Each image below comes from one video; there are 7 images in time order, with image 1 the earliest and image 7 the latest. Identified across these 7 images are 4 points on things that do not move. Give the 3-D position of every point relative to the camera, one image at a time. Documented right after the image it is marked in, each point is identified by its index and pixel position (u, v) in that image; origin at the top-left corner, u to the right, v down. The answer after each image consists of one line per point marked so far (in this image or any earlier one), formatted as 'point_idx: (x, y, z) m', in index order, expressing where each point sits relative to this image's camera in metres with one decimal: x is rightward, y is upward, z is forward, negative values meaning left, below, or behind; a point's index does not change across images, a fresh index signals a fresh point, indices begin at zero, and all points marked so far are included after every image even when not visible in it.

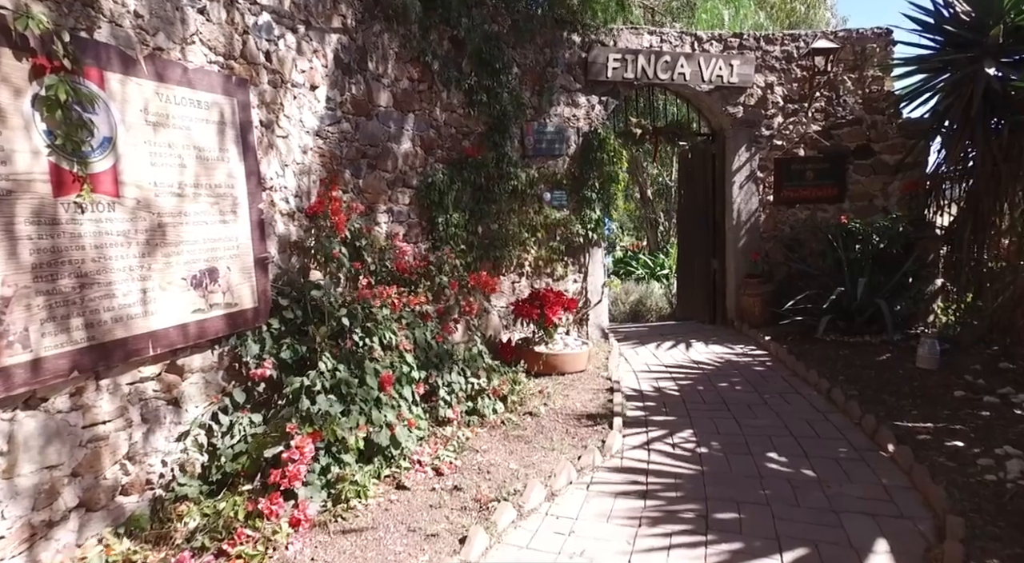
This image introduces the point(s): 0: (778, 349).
0: (+2.0, -0.6, +5.2) m
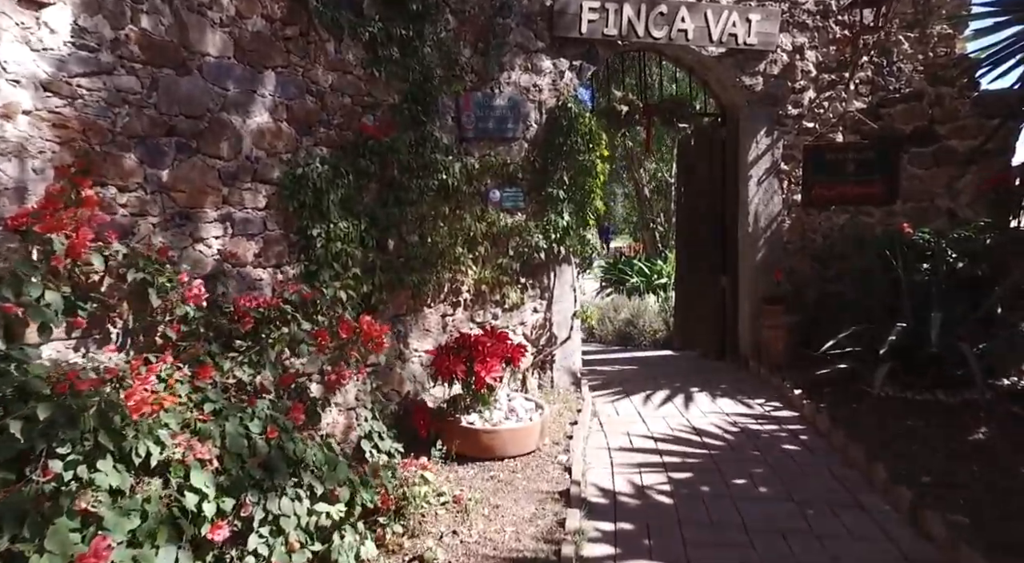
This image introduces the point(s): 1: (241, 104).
0: (+1.7, -0.7, +3.7) m
1: (-1.1, +0.7, +2.8) m
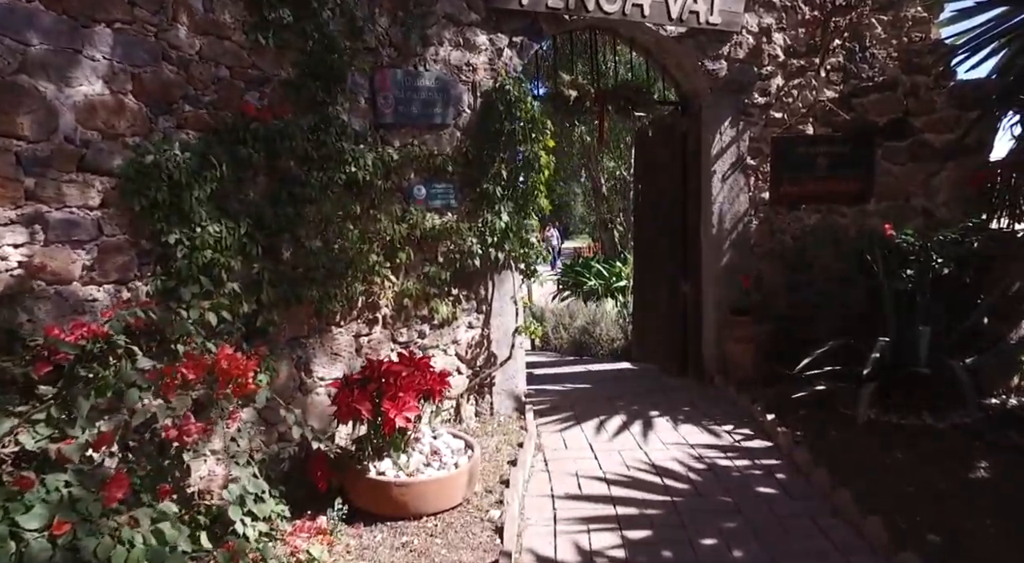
0: (+1.3, -0.8, +3.2) m
1: (-1.4, +0.7, +2.1) m
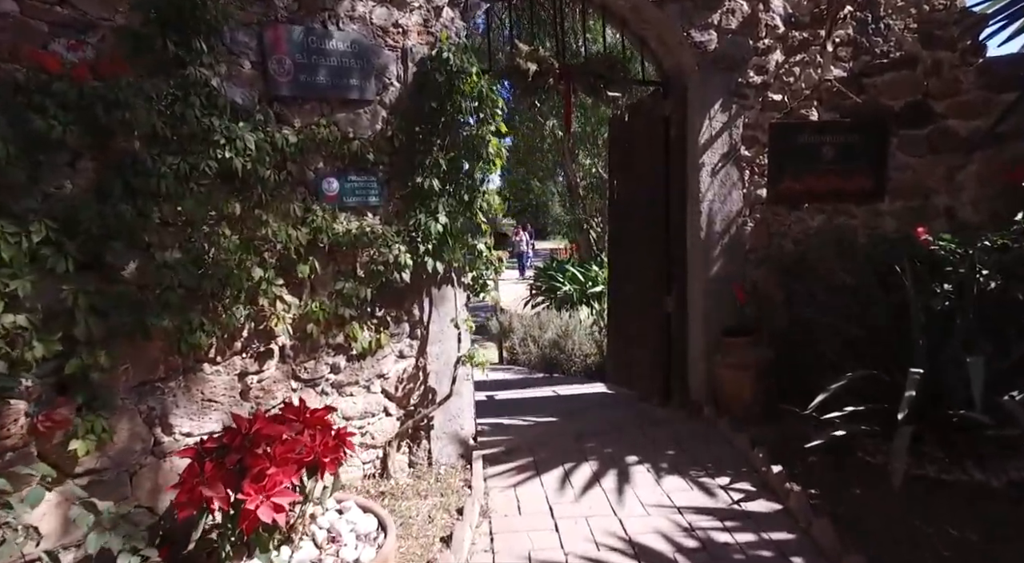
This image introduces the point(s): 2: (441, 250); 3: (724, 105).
0: (+1.1, -0.9, +2.5) m
1: (-1.6, +0.6, +1.3) m
2: (-0.3, +0.1, +2.9) m
3: (+1.2, +1.0, +3.7) m
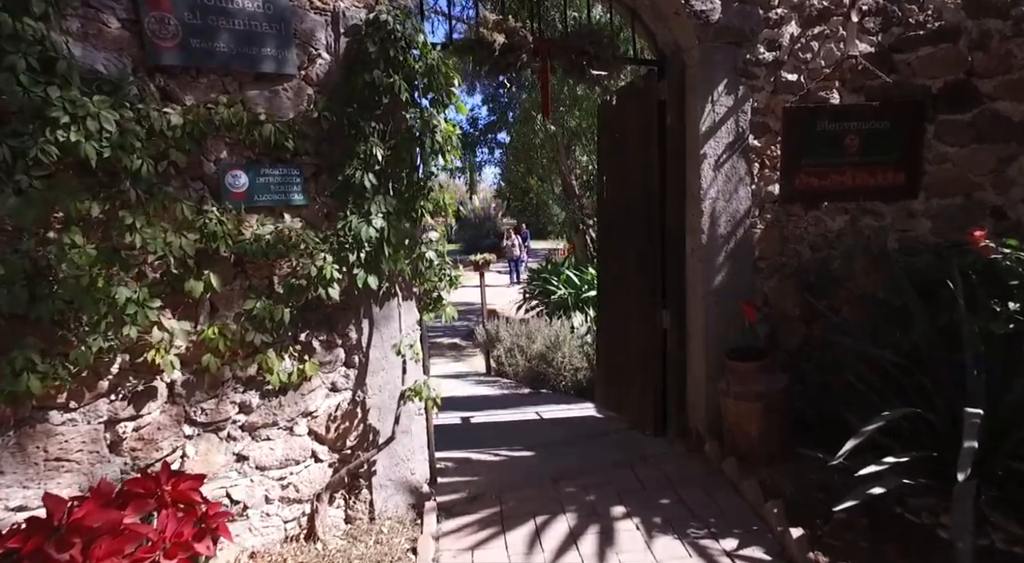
0: (+0.9, -0.9, +1.9) m
1: (-1.8, +0.5, +0.8) m
2: (-0.5, +0.1, +2.4) m
3: (+1.0, +0.9, +3.2) m
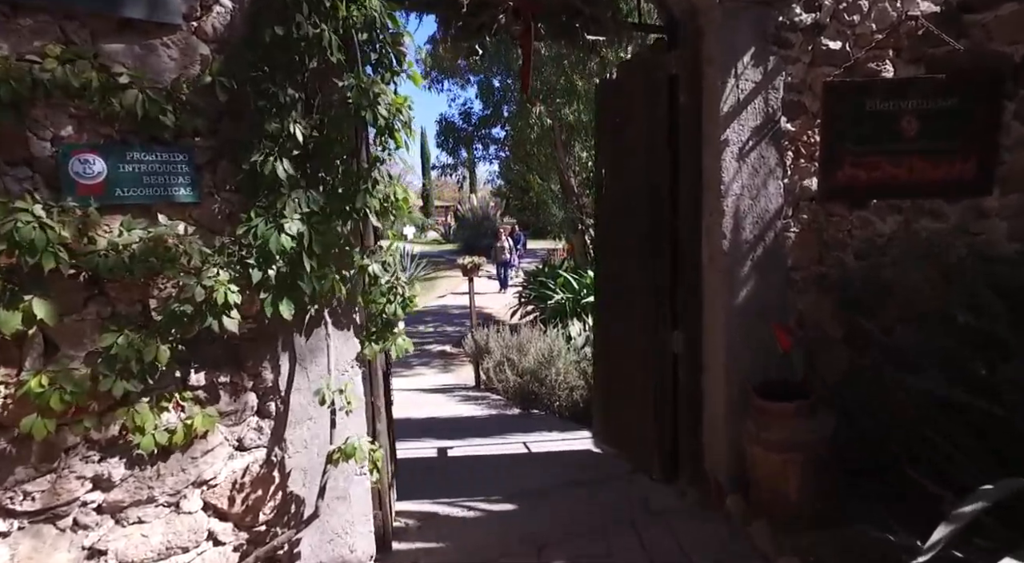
0: (+0.8, -1.0, +1.3) m
1: (-1.9, +0.5, +0.1) m
2: (-0.6, 0.0, +1.8) m
3: (+0.9, +0.9, +2.6) m
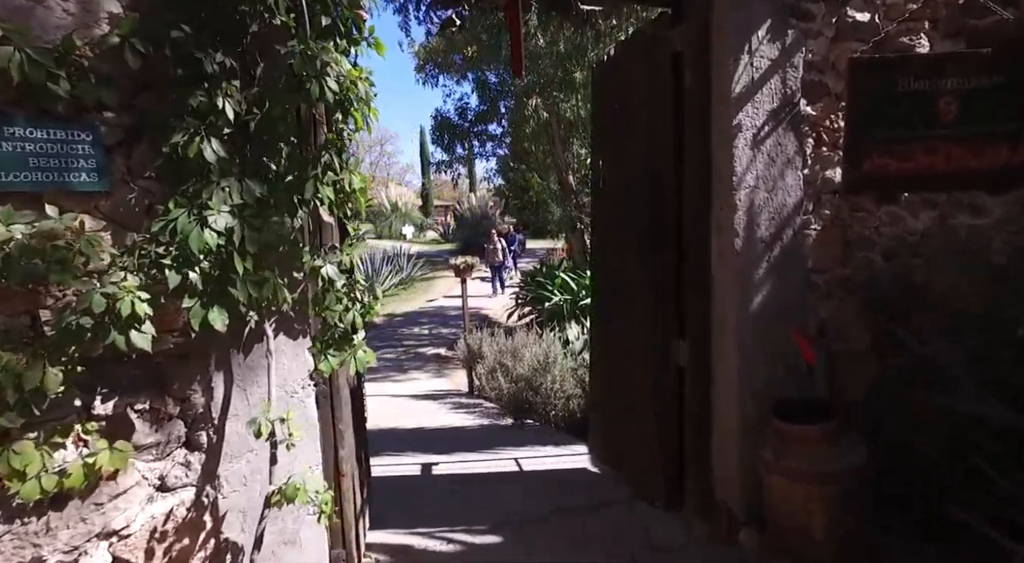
0: (+0.8, -1.0, +1.0) m
1: (-1.9, +0.5, -0.2) m
2: (-0.6, 0.0, +1.4) m
3: (+0.9, +0.8, +2.2) m
